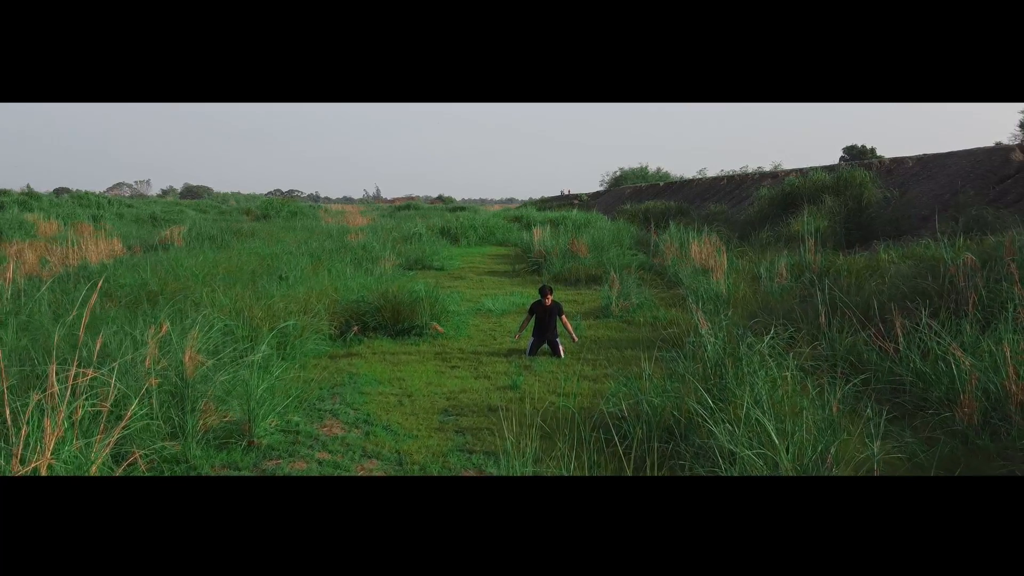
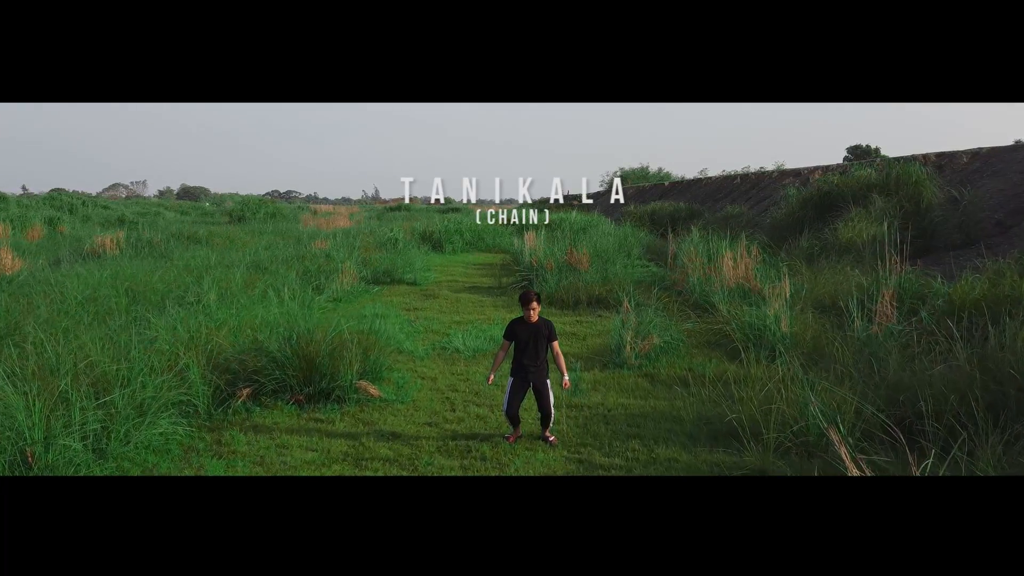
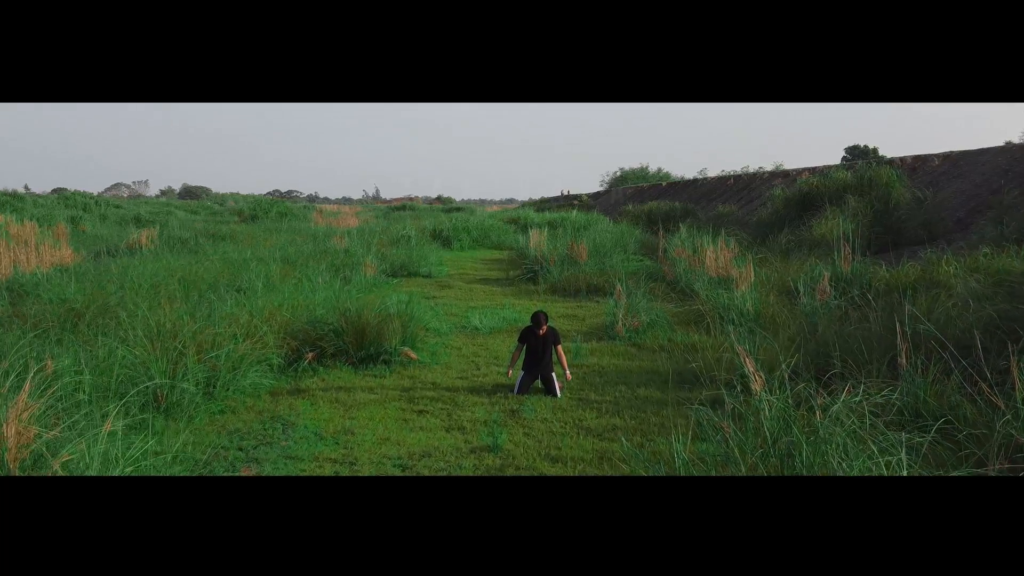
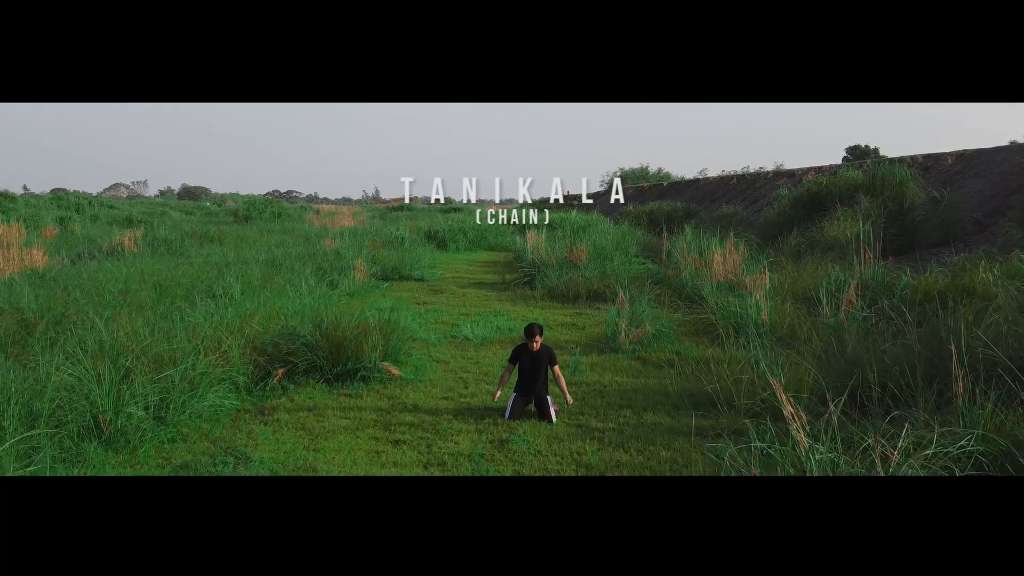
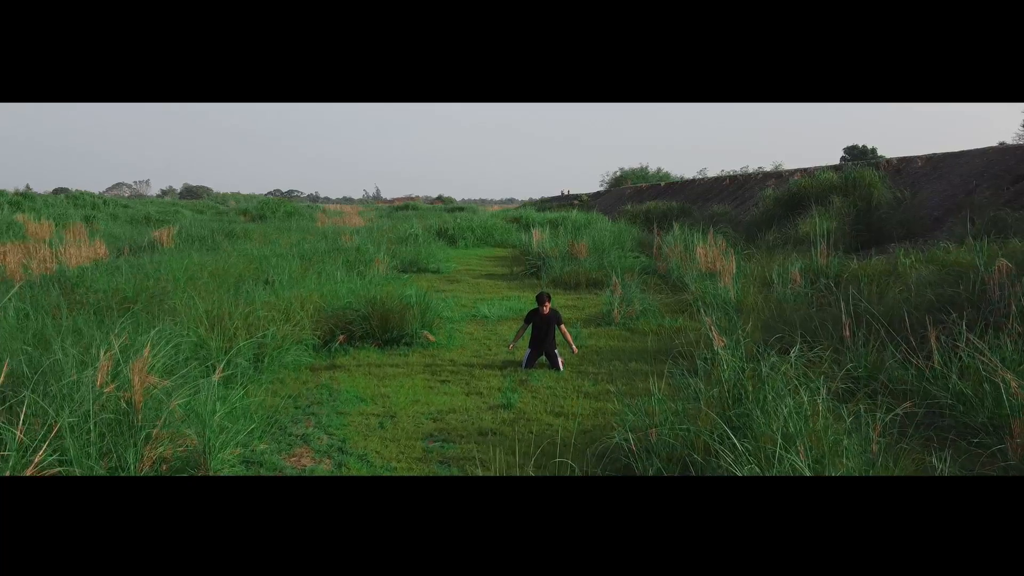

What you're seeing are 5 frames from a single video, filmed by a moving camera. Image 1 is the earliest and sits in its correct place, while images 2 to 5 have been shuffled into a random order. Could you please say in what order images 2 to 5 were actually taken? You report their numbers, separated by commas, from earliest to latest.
5, 3, 4, 2
